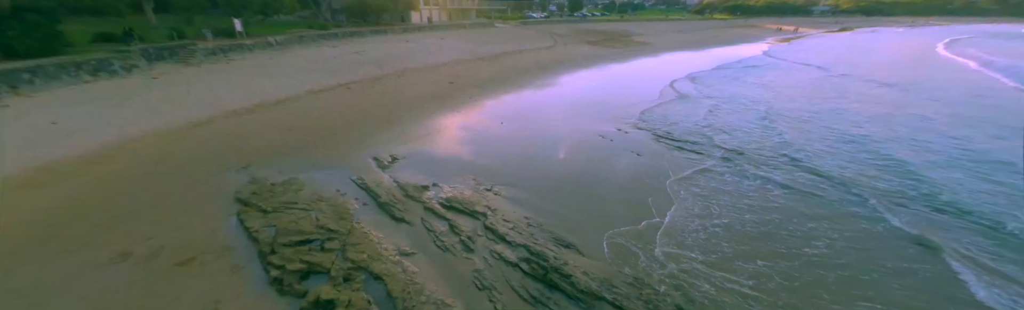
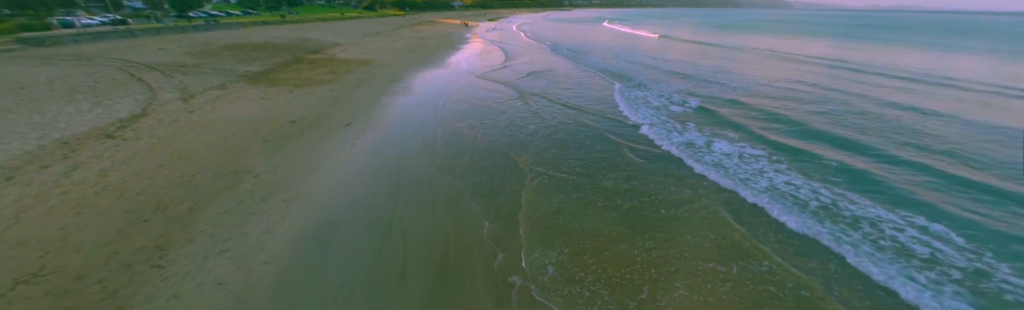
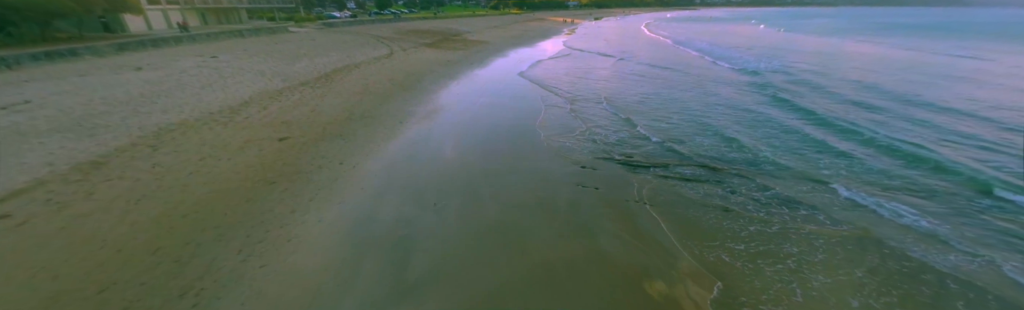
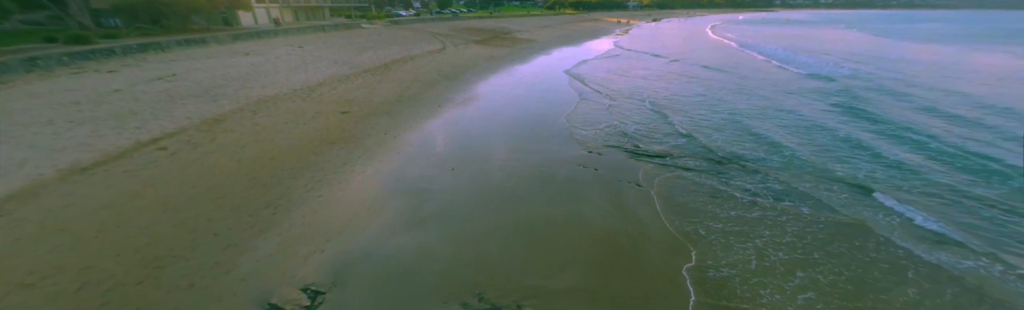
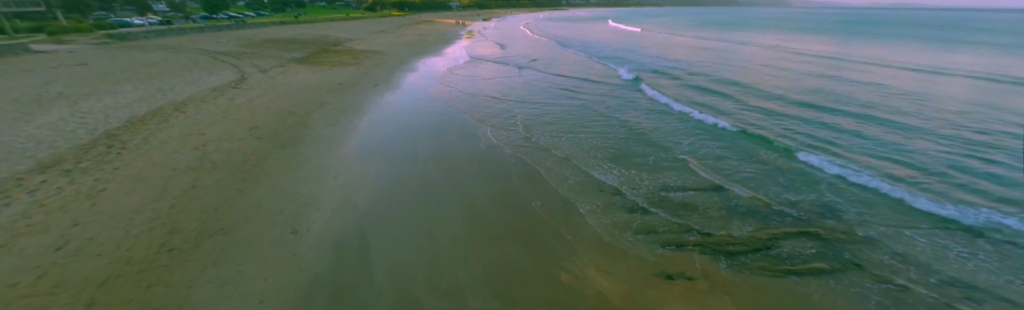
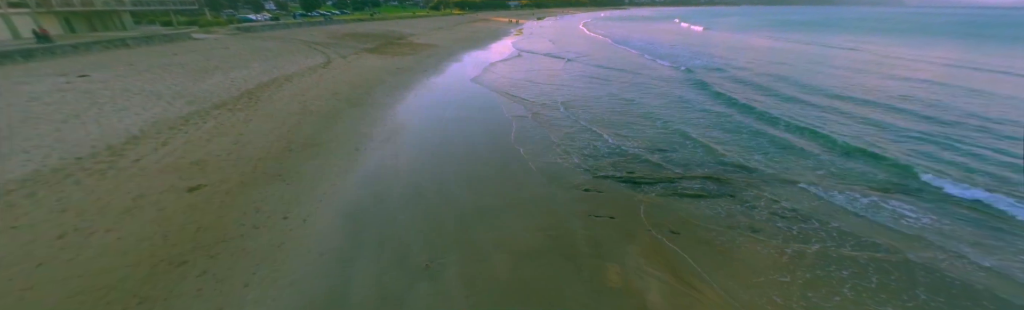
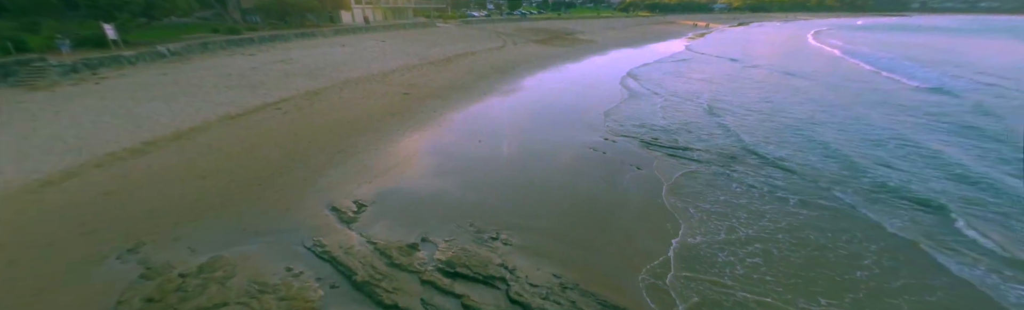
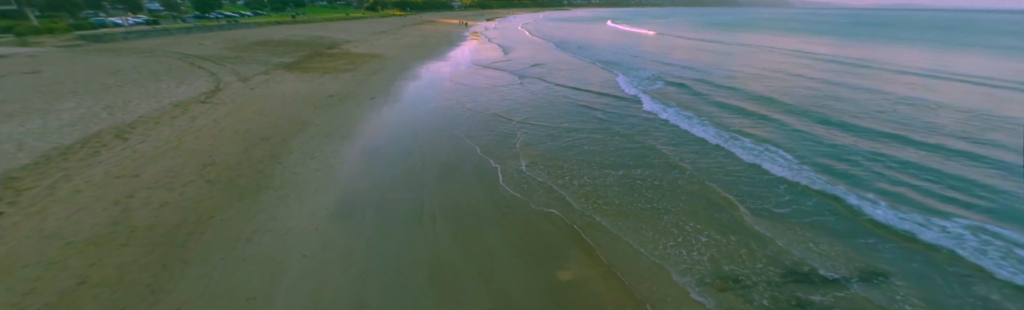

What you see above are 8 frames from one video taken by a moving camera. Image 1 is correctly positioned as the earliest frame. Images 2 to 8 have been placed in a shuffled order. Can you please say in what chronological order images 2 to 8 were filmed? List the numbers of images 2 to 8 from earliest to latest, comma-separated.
7, 4, 3, 6, 5, 8, 2
